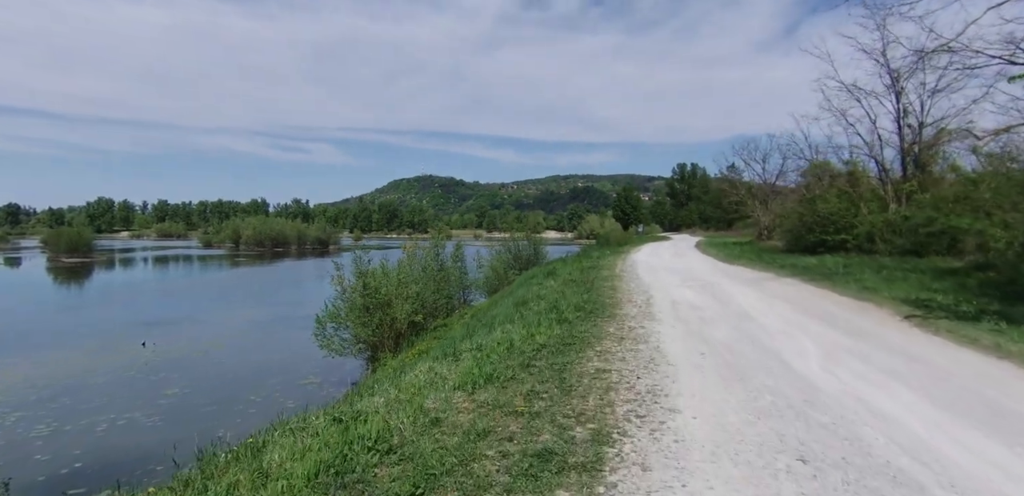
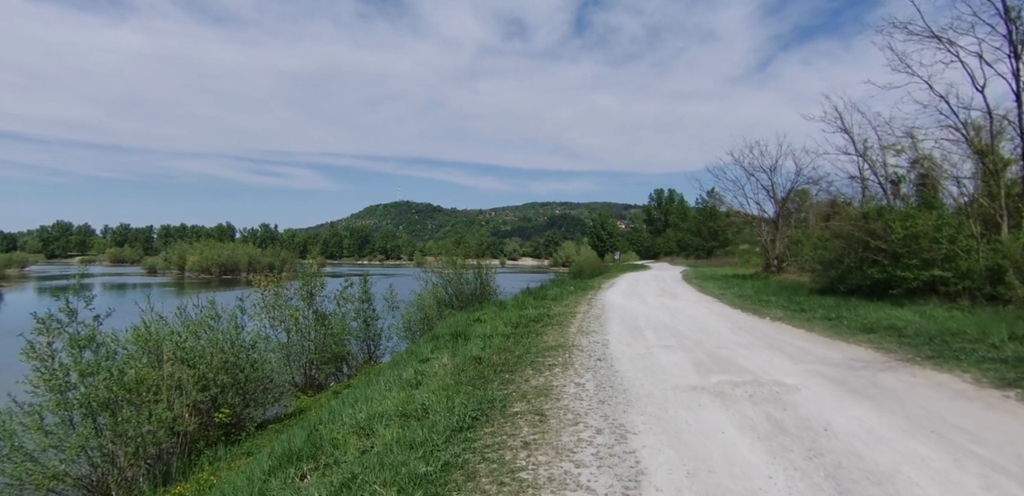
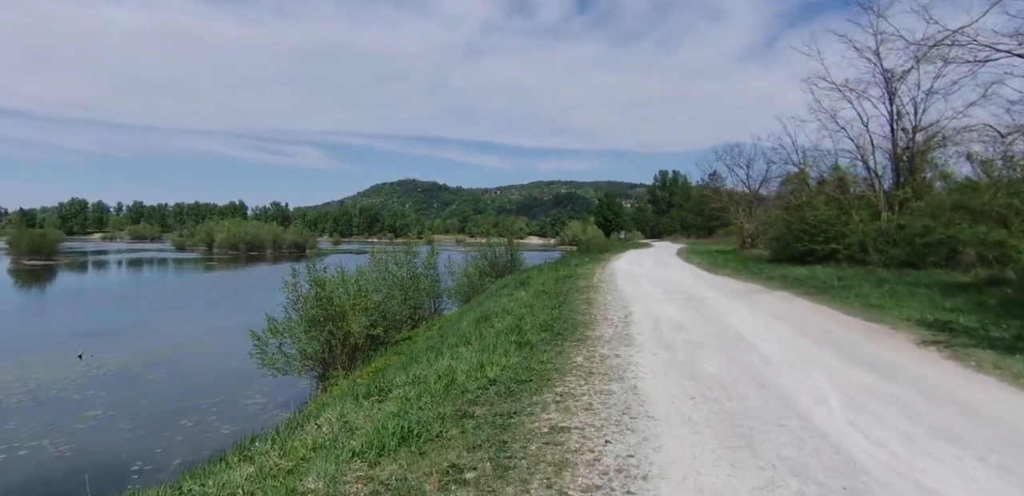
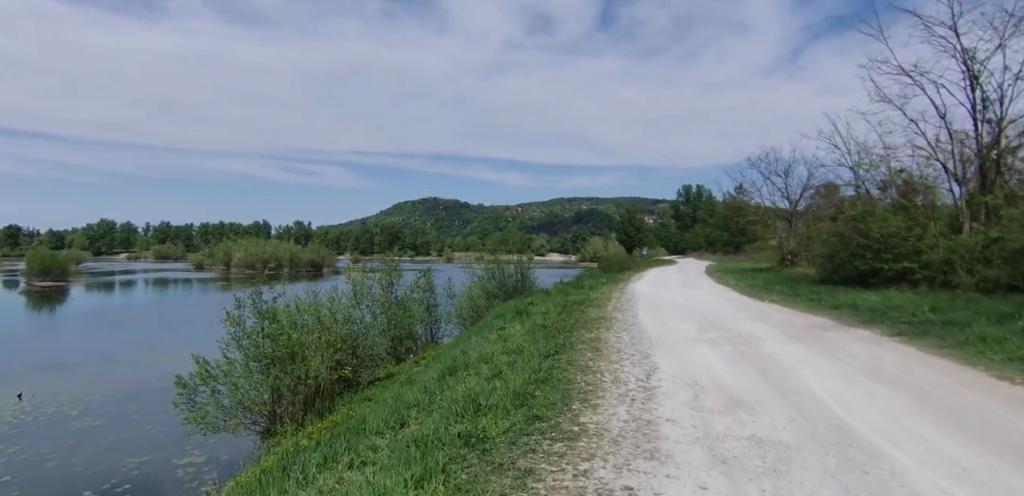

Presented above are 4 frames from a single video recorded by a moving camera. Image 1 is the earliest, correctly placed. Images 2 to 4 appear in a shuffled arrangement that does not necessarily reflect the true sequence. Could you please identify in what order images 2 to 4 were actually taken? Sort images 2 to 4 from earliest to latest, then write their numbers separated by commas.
3, 4, 2
